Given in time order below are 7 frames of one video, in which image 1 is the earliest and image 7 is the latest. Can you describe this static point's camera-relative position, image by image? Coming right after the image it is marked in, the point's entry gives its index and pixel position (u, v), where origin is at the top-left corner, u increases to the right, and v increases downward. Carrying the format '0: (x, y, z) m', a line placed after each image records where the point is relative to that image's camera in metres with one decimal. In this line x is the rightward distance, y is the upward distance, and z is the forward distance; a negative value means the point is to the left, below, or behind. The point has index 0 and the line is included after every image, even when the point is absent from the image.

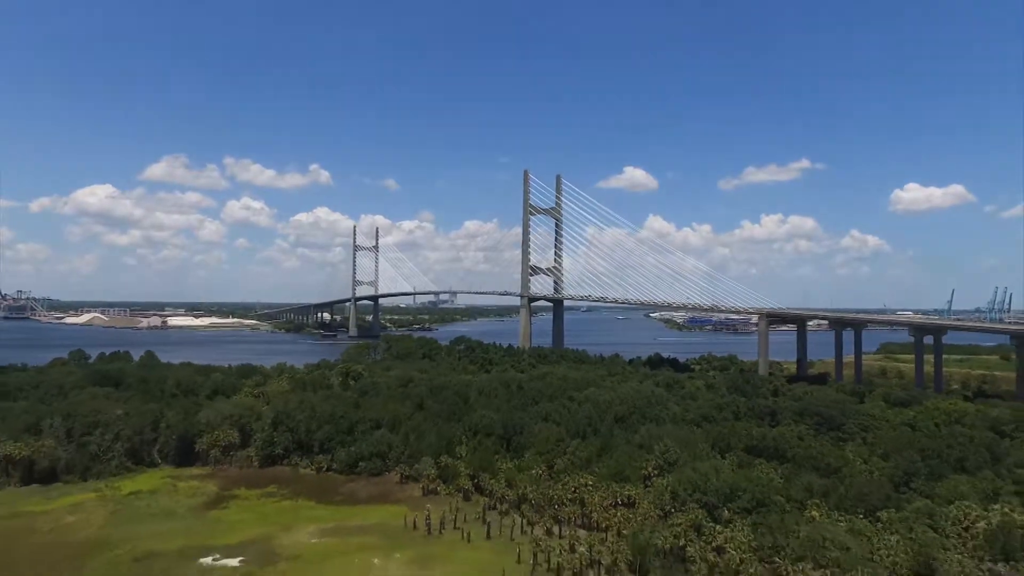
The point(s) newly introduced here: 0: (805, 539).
0: (+6.4, -5.5, +13.0) m
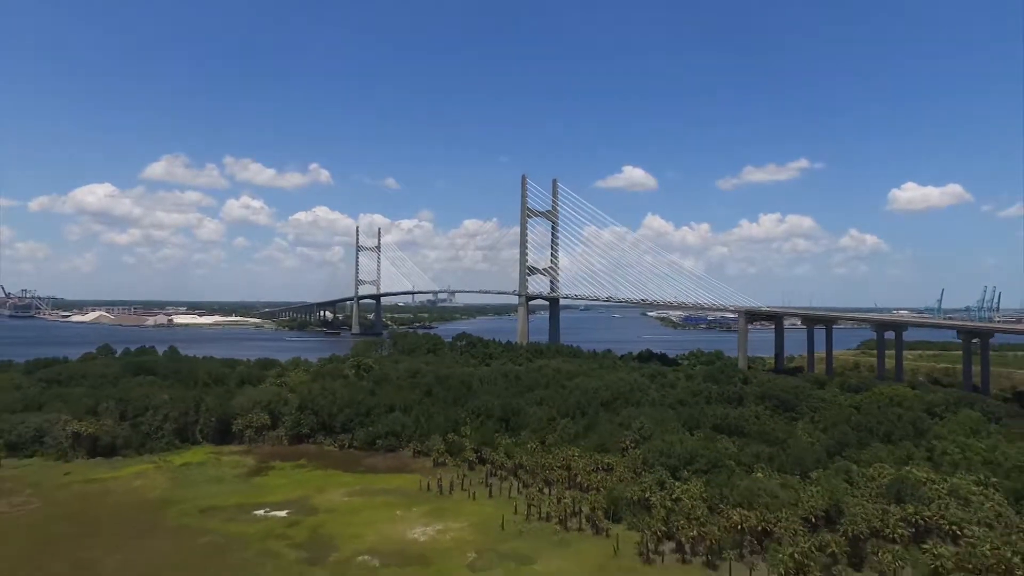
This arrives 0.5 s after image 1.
0: (+6.3, -5.5, +16.3) m
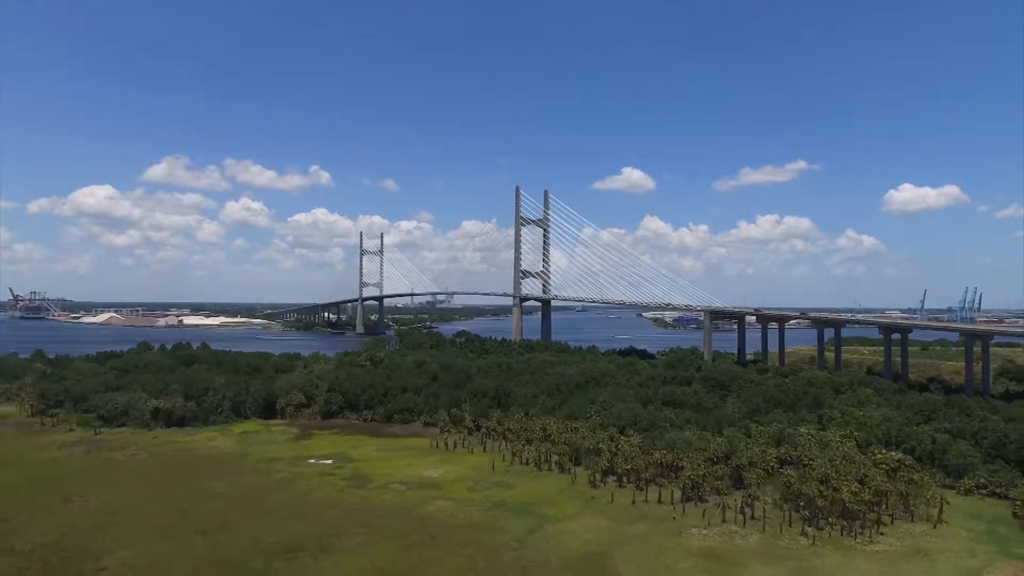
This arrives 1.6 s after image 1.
0: (+5.9, -5.7, +22.4) m
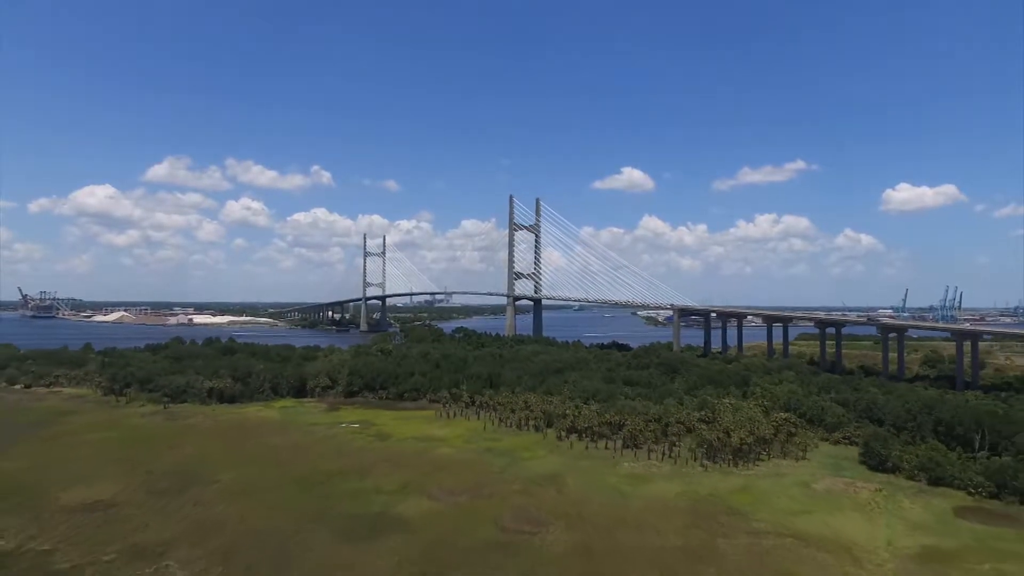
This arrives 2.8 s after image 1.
0: (+5.2, -5.8, +29.2) m
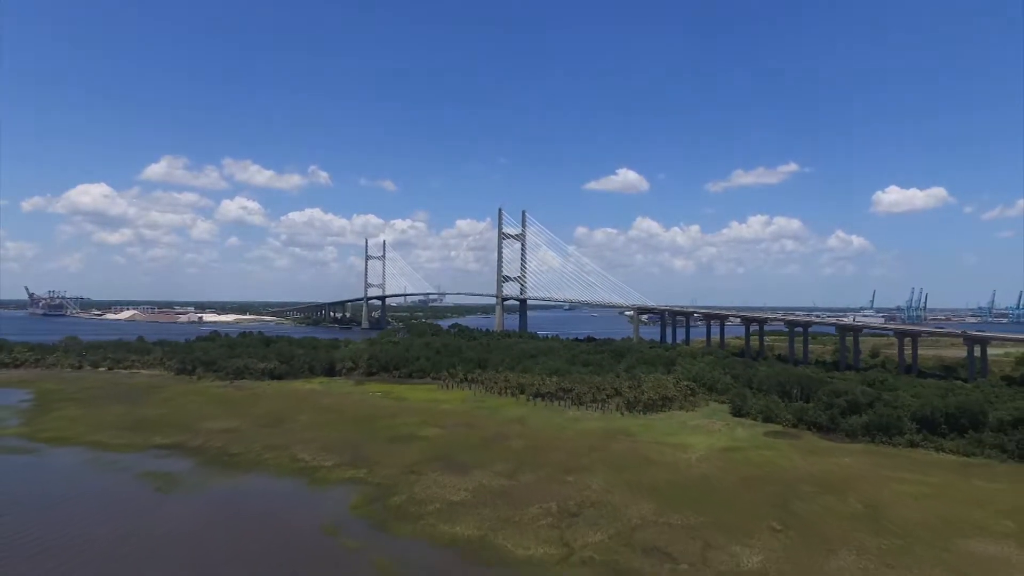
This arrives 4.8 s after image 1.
0: (+4.1, -6.1, +40.2) m
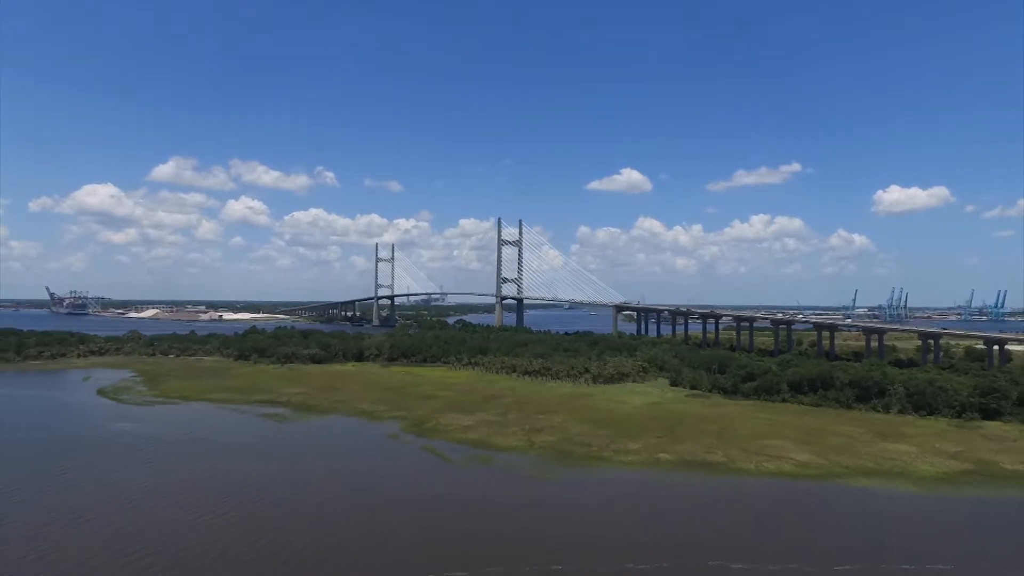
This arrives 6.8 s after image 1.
0: (+3.6, -6.2, +51.5) m
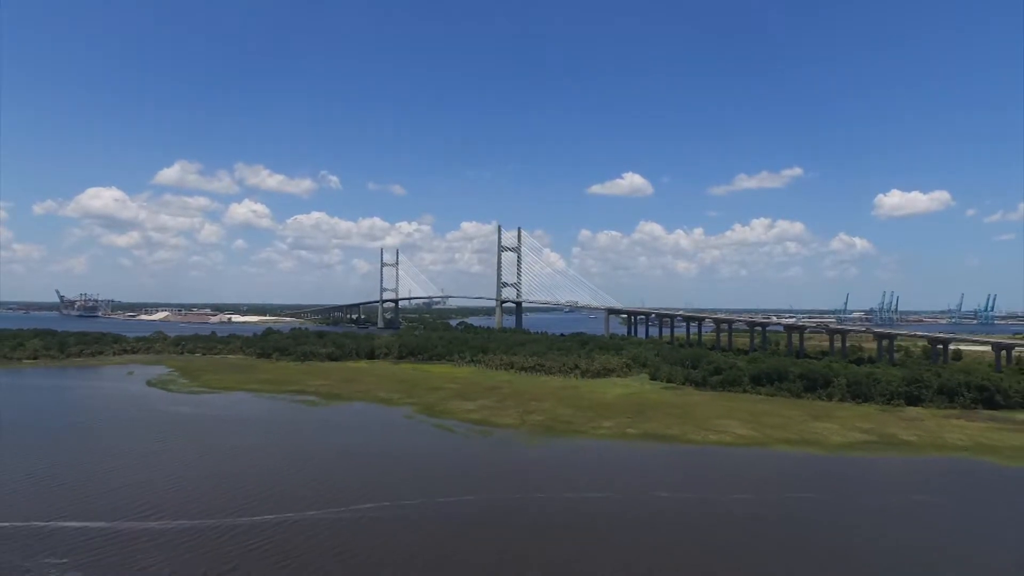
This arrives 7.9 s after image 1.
0: (+3.4, -6.7, +57.2) m
